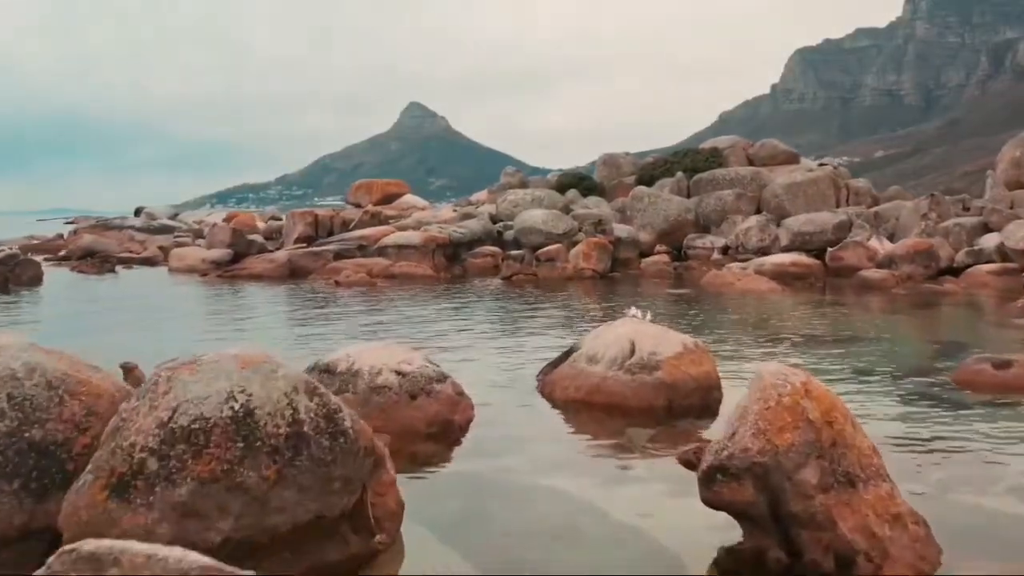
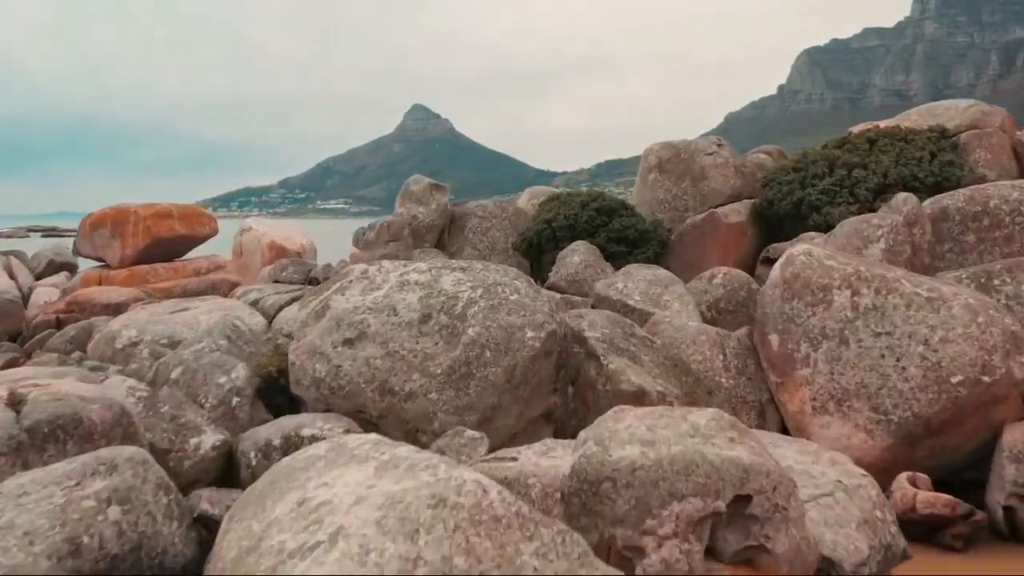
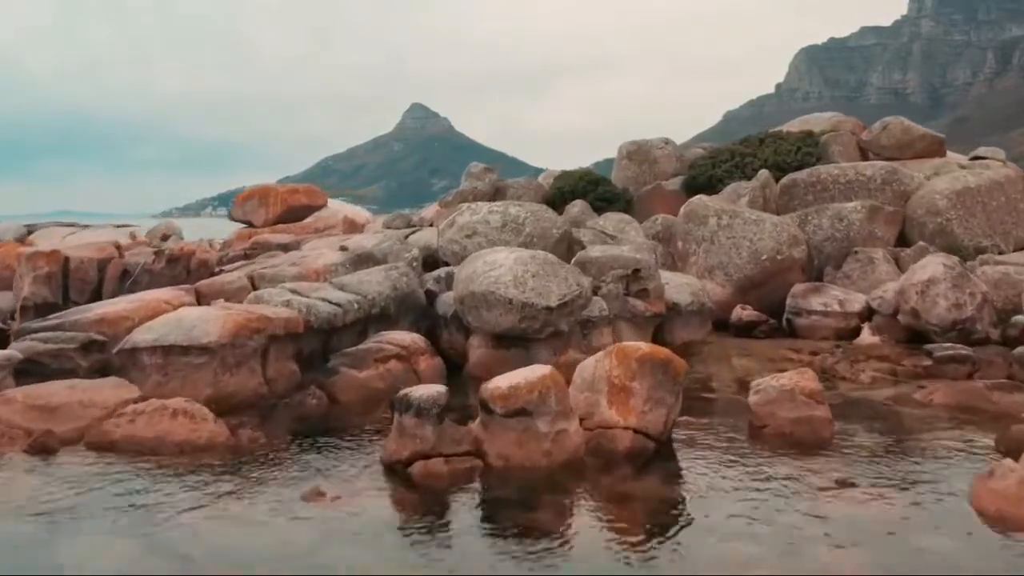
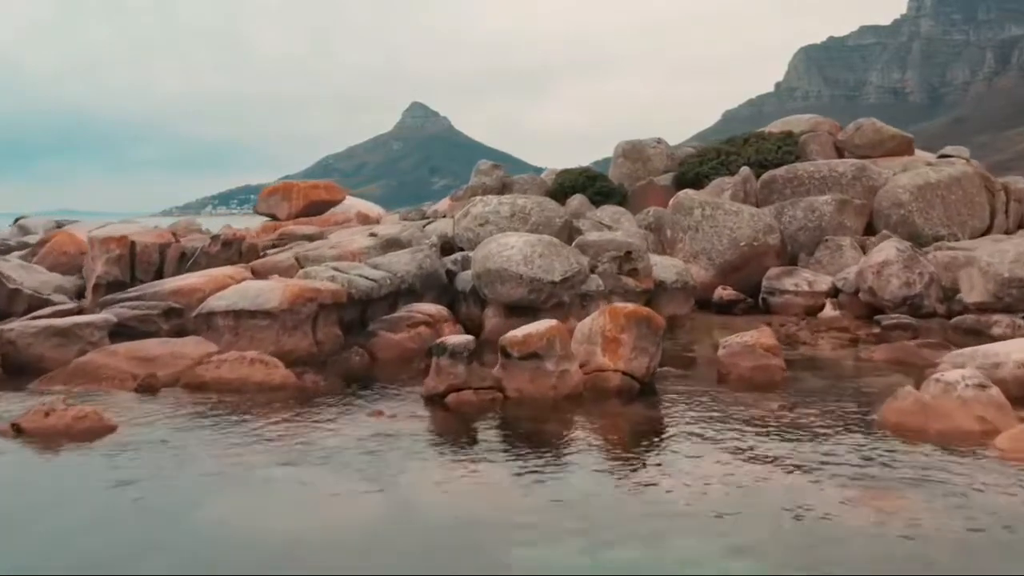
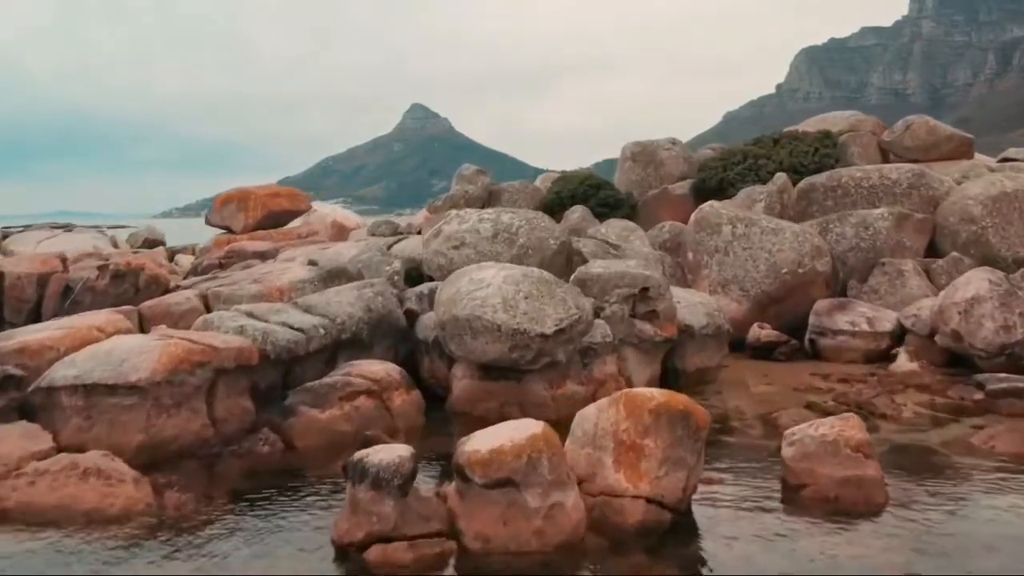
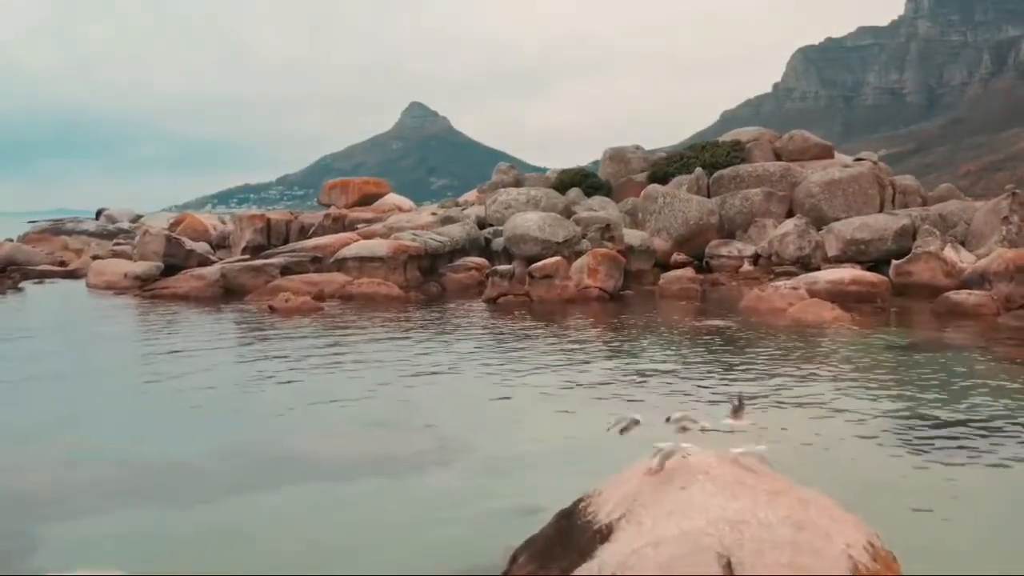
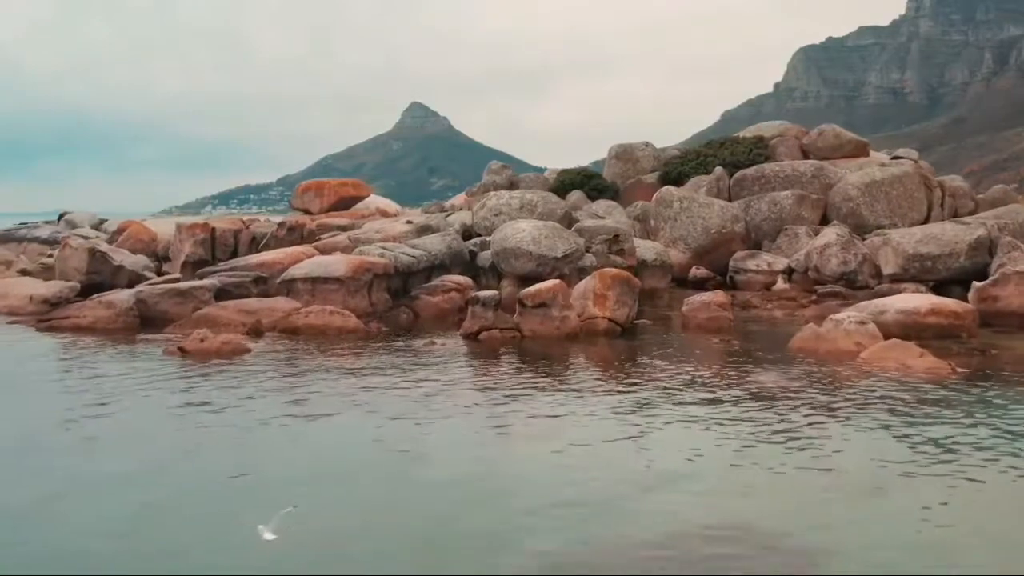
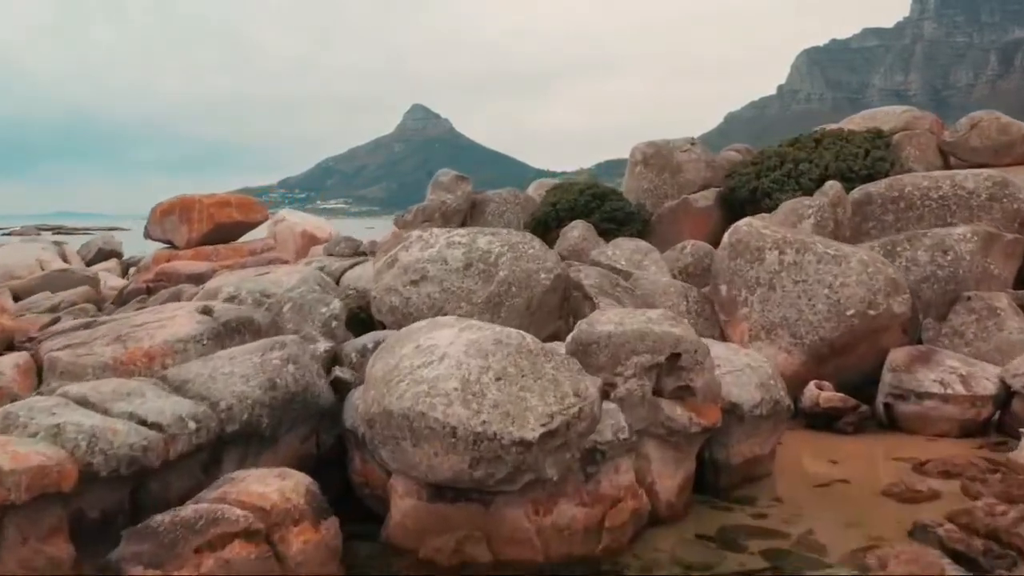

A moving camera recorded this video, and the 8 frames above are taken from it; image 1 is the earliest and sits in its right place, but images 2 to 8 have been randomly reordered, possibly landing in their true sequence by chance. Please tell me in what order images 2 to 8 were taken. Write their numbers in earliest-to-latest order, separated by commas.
6, 7, 4, 3, 5, 8, 2
